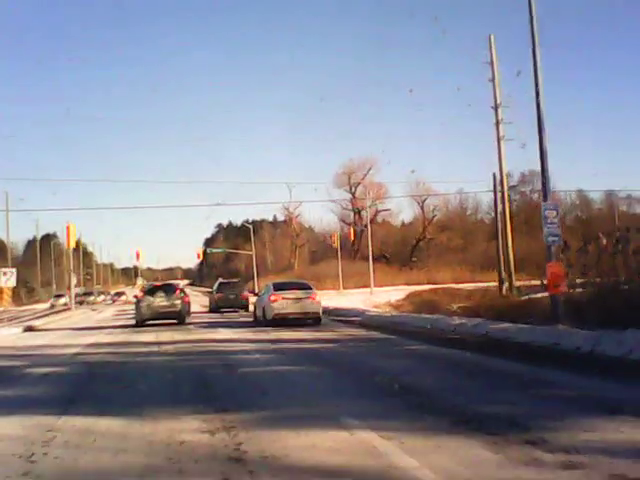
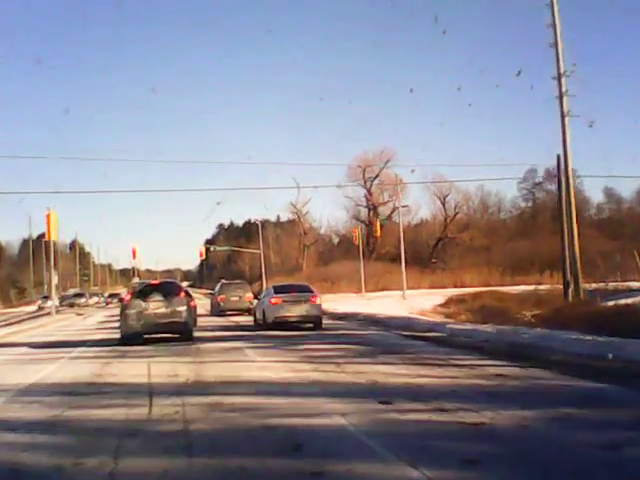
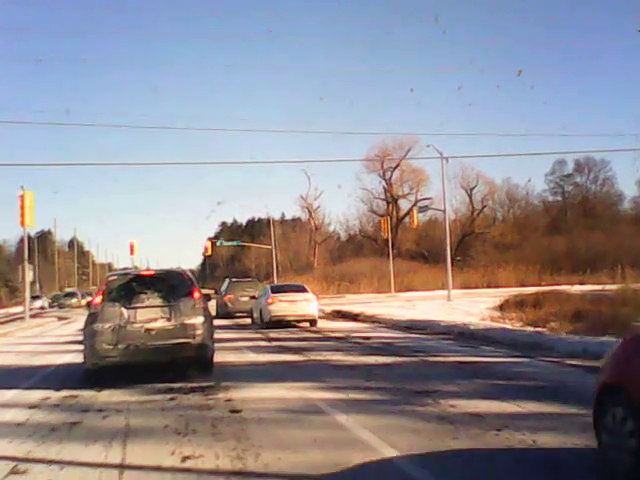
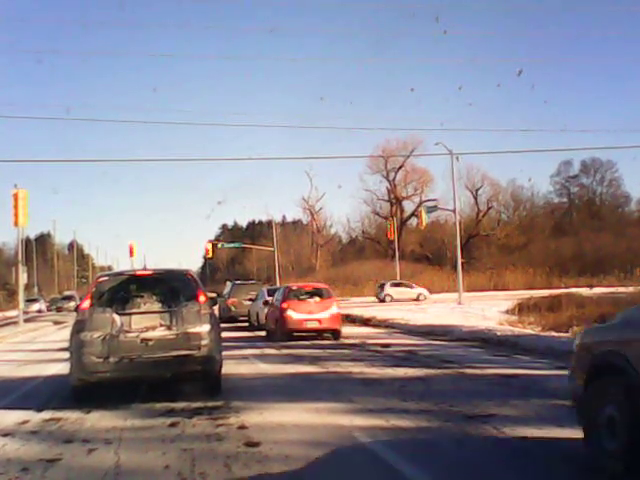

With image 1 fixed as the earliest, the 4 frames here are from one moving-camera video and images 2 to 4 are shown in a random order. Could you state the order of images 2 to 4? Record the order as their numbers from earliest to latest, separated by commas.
2, 3, 4
